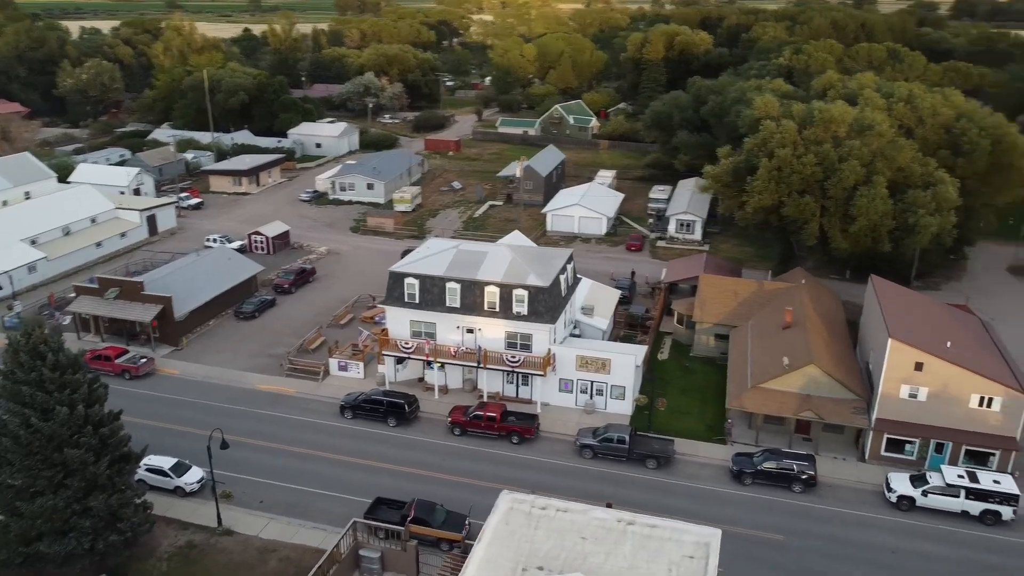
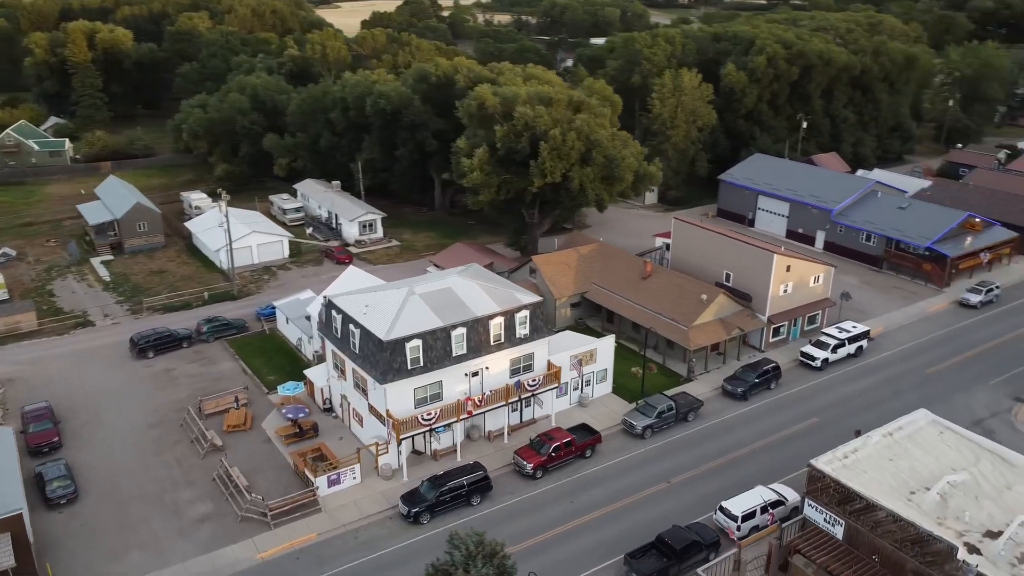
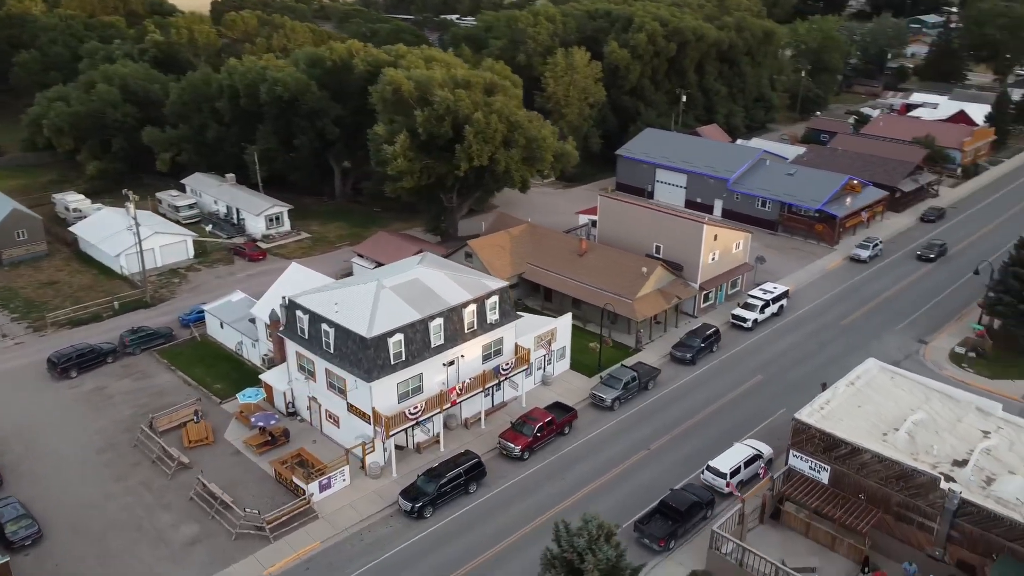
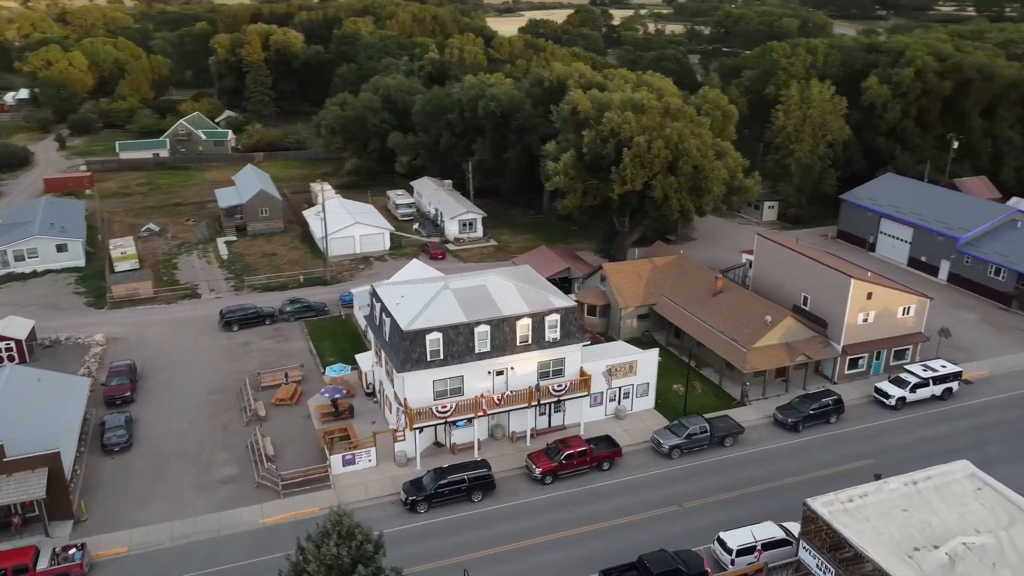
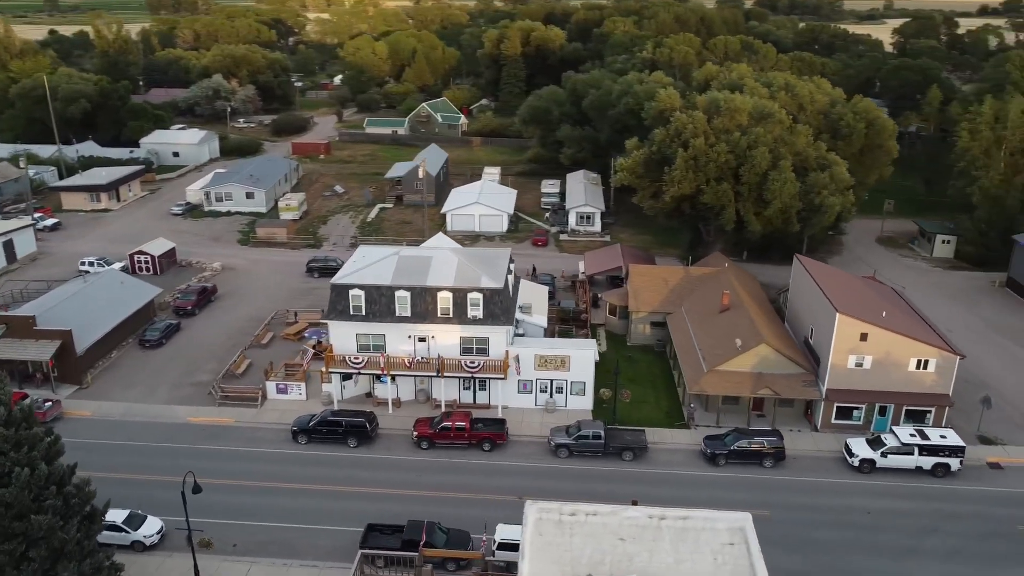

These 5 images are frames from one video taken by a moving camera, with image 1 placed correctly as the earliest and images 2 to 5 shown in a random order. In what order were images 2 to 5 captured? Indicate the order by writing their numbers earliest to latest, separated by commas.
5, 4, 2, 3
